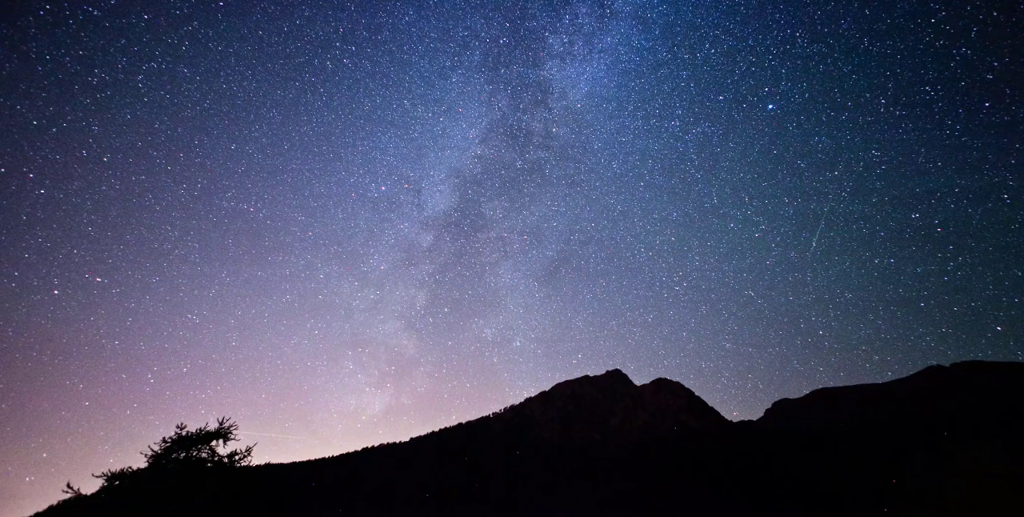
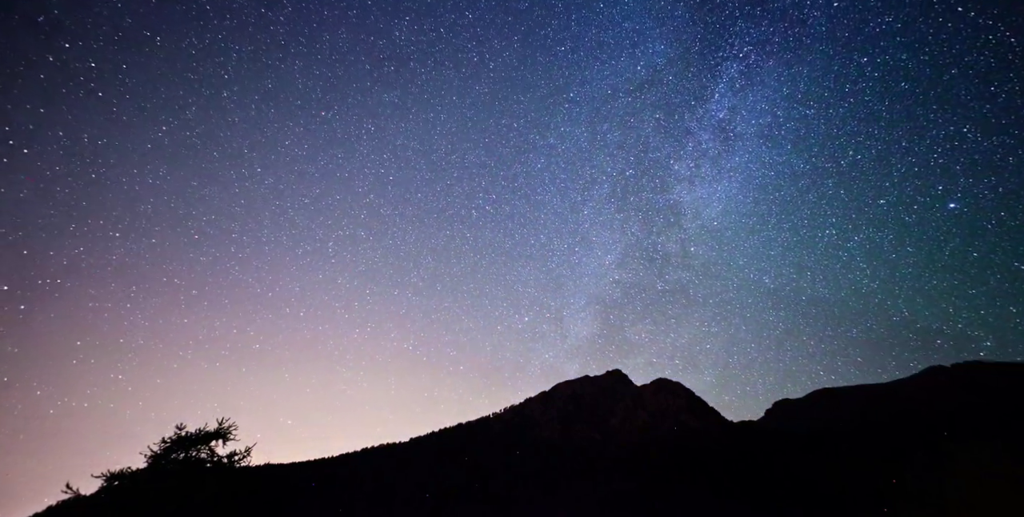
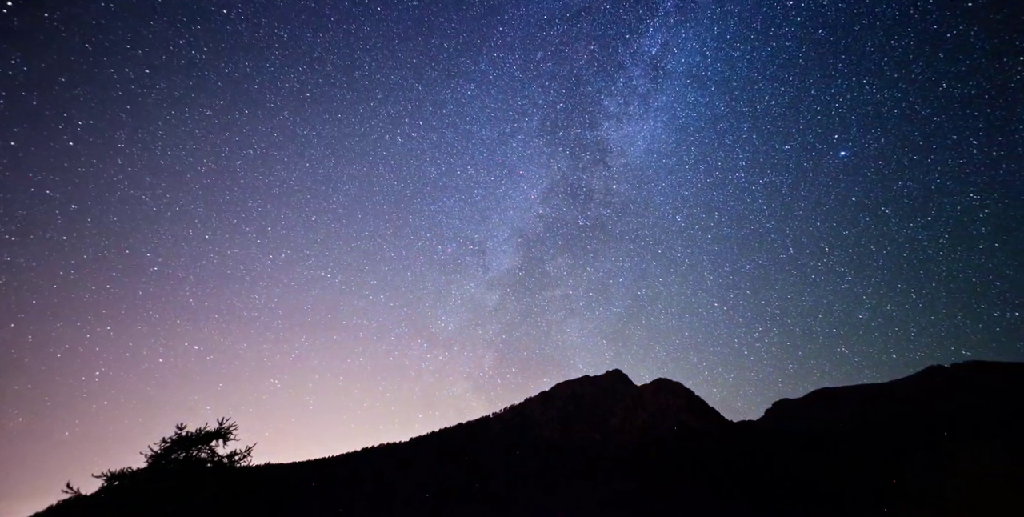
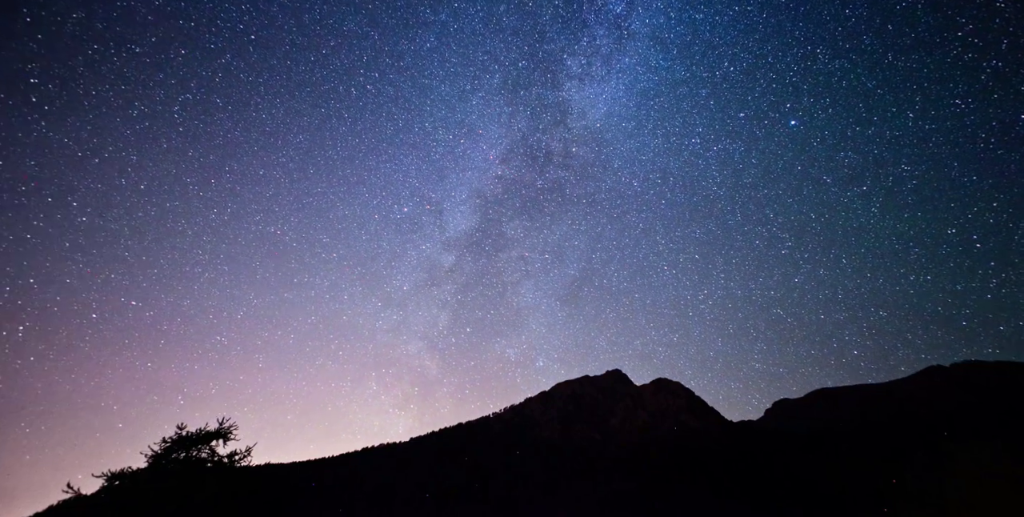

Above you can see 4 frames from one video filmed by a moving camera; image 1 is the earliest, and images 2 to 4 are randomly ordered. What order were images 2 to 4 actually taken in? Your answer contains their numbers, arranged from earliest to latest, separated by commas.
4, 3, 2
